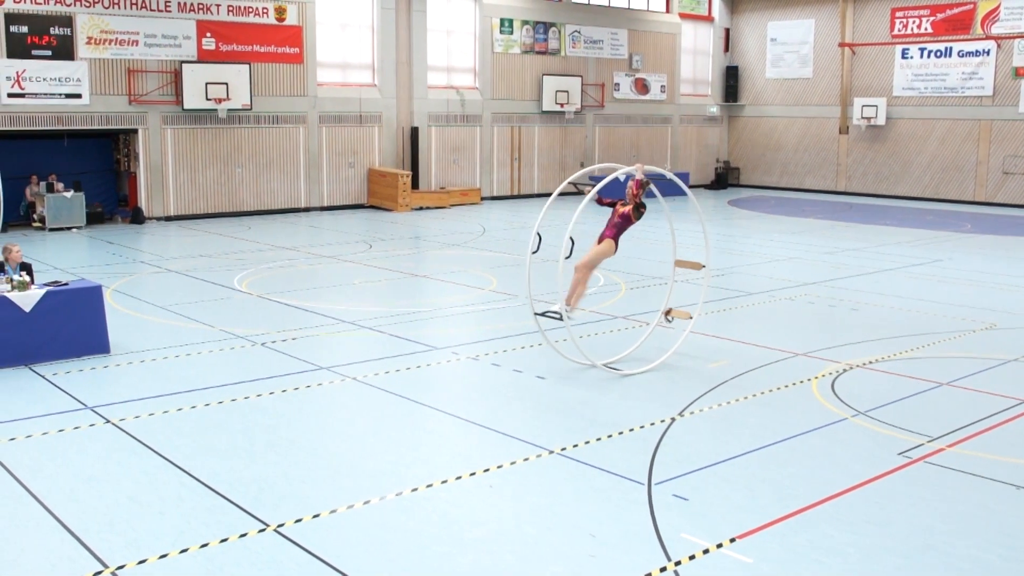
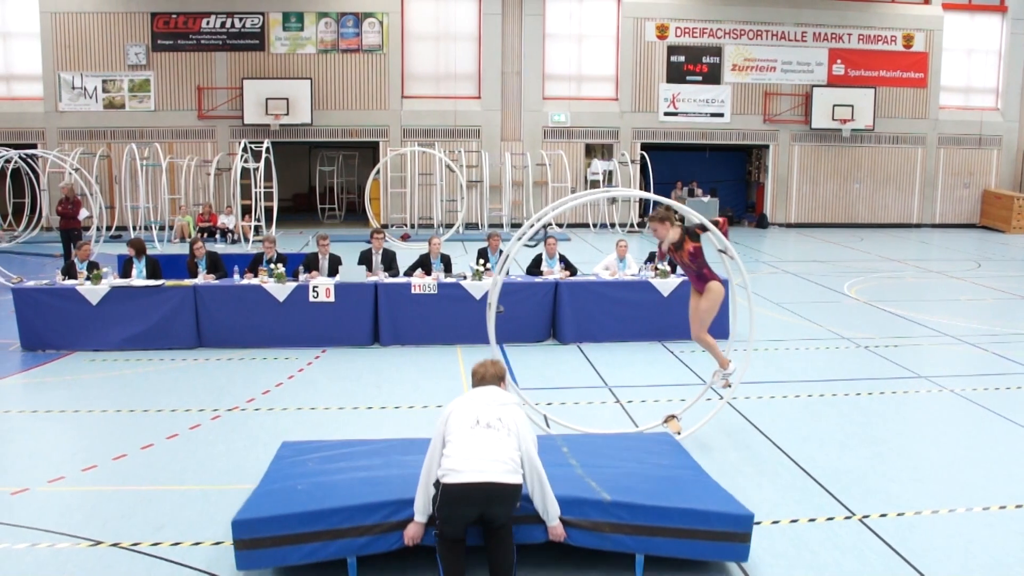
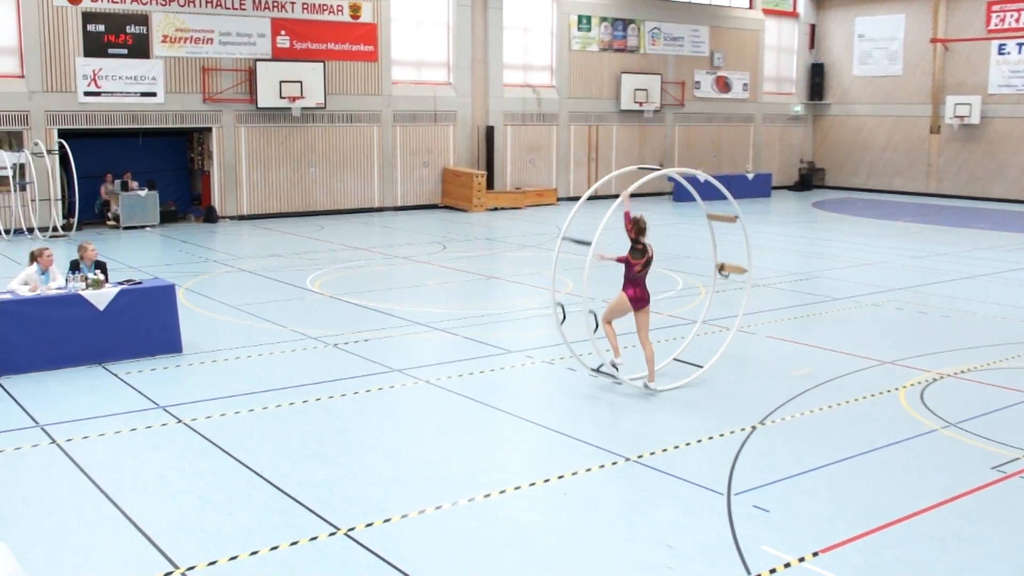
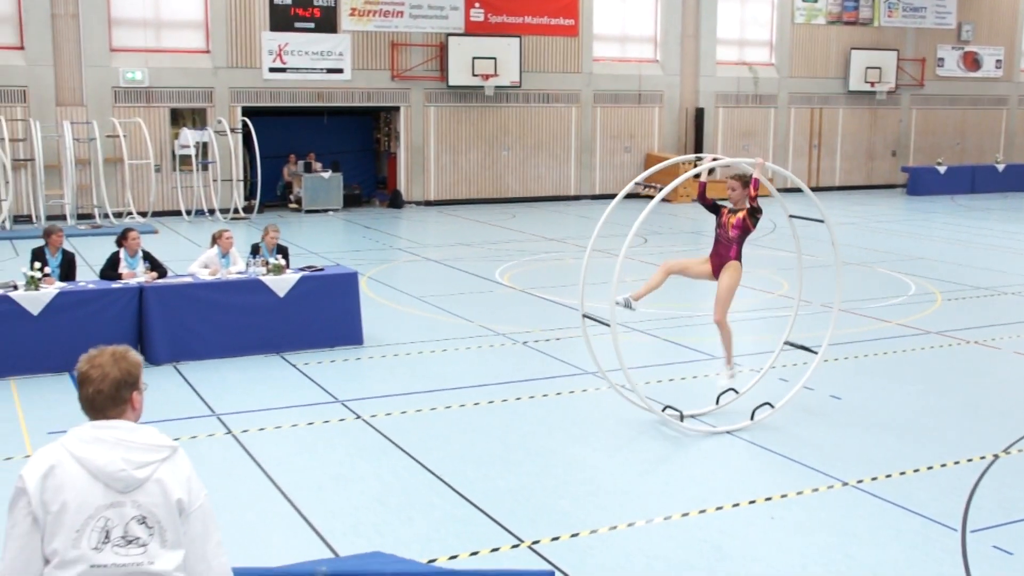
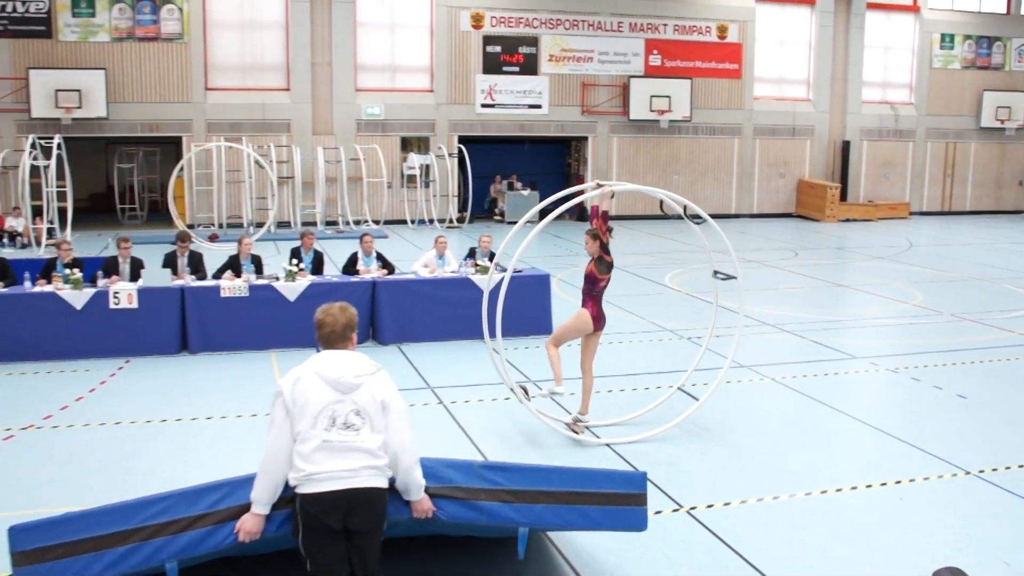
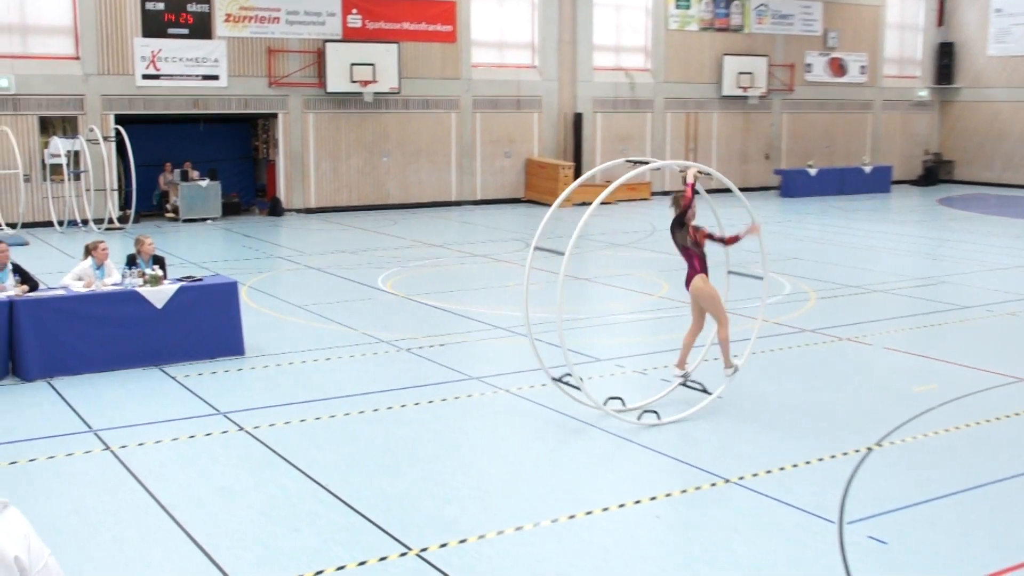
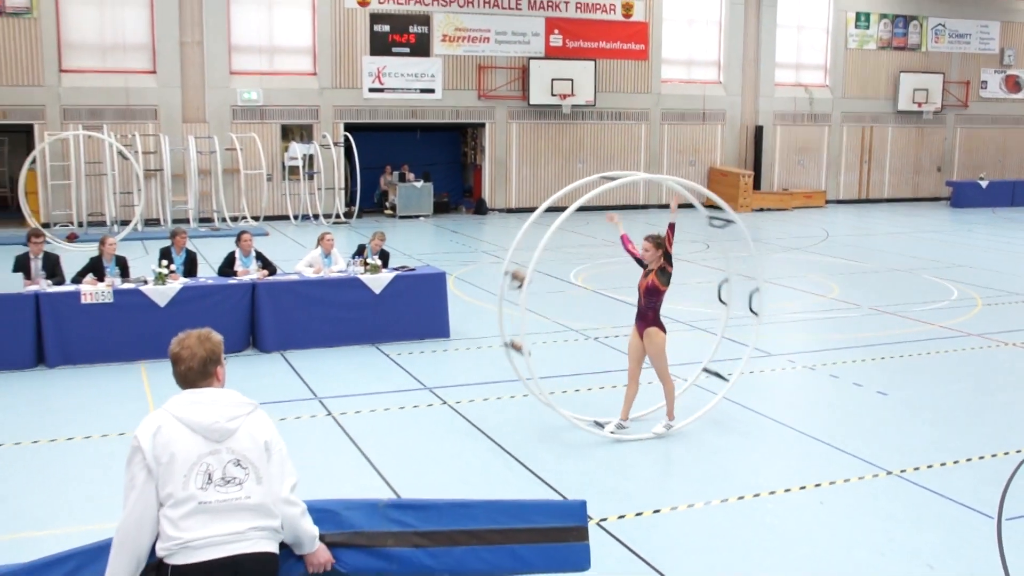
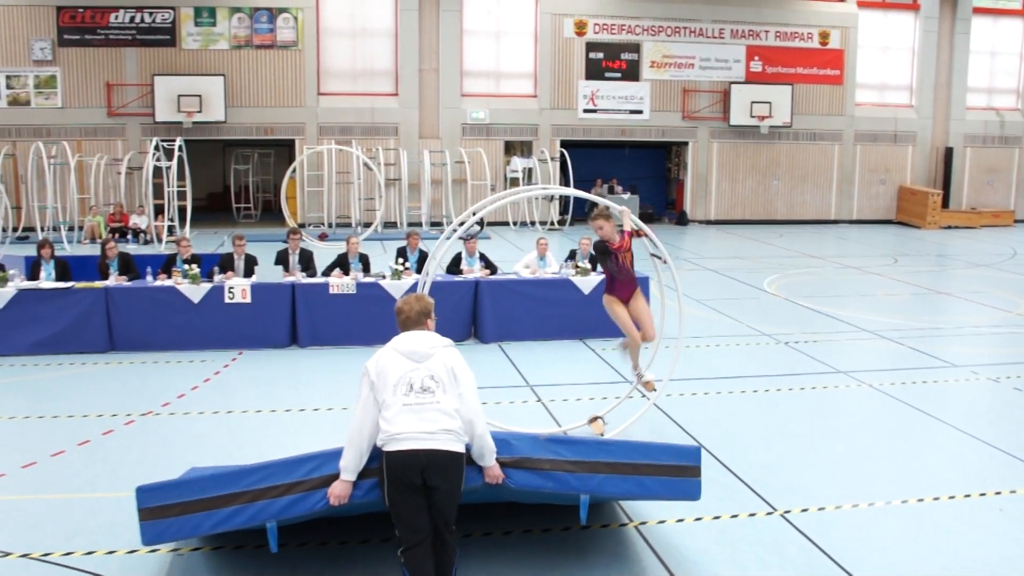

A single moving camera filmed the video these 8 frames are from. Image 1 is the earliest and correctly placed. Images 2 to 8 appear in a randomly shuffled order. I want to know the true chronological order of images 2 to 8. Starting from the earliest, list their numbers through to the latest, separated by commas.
3, 6, 4, 7, 5, 8, 2
